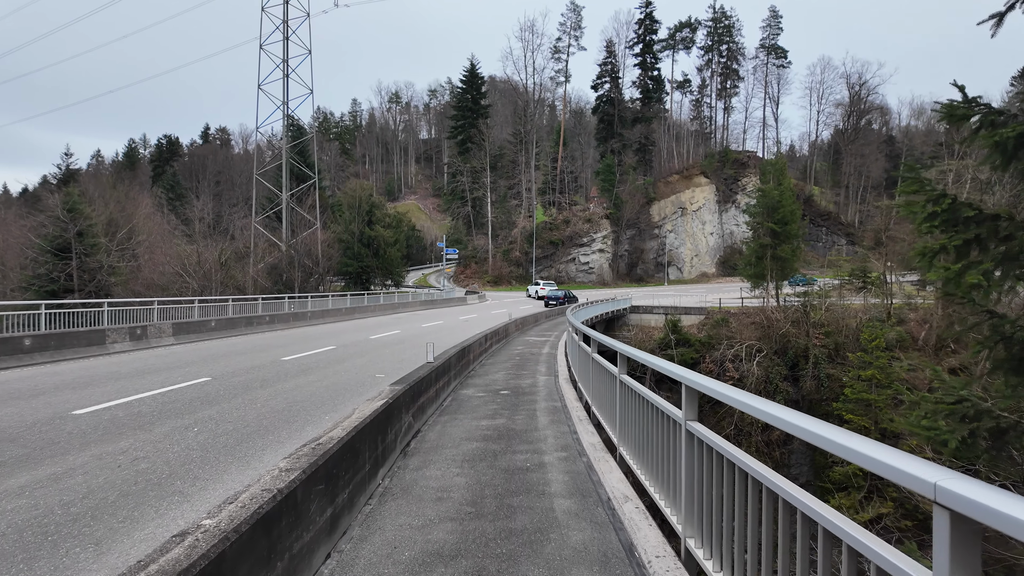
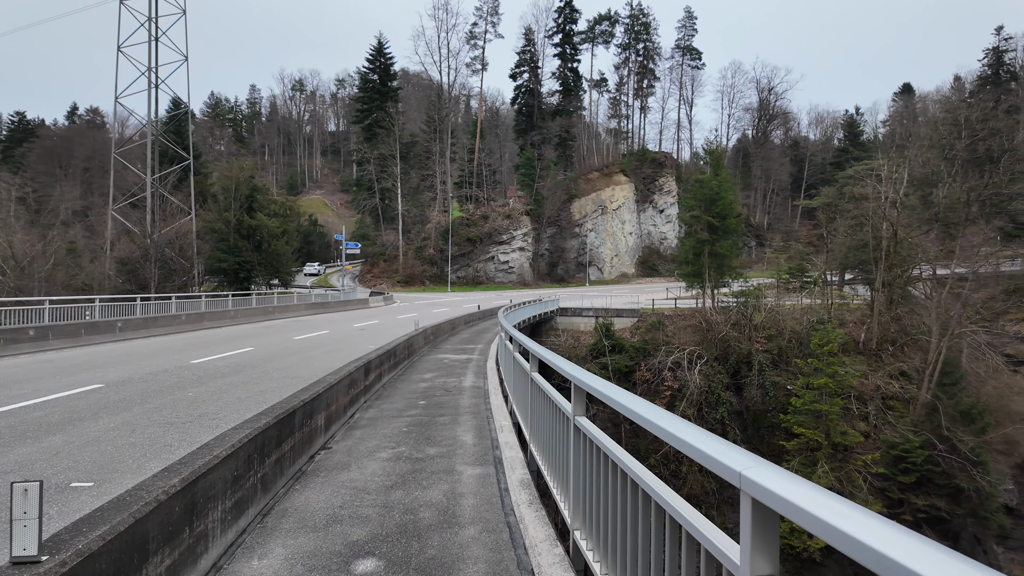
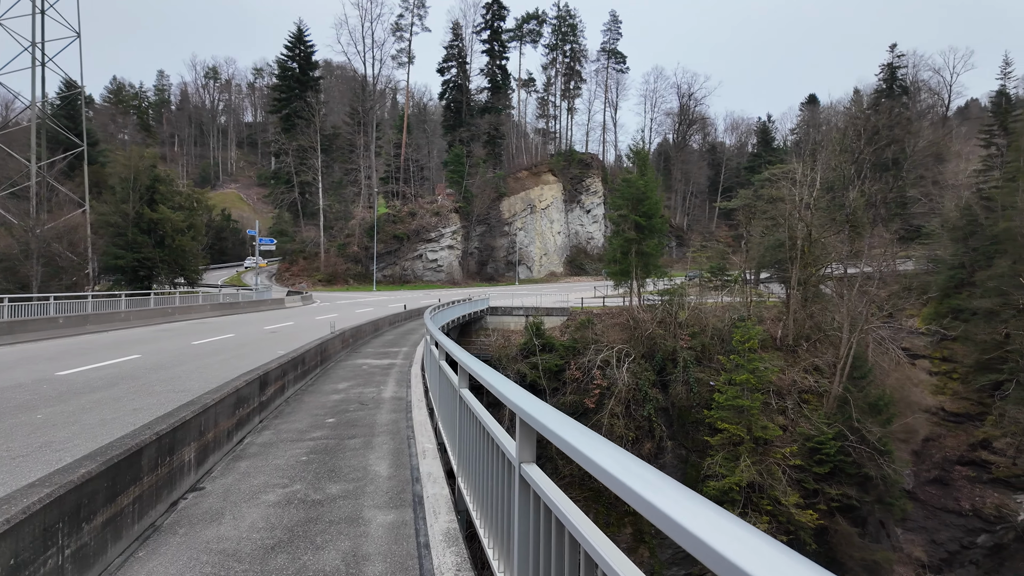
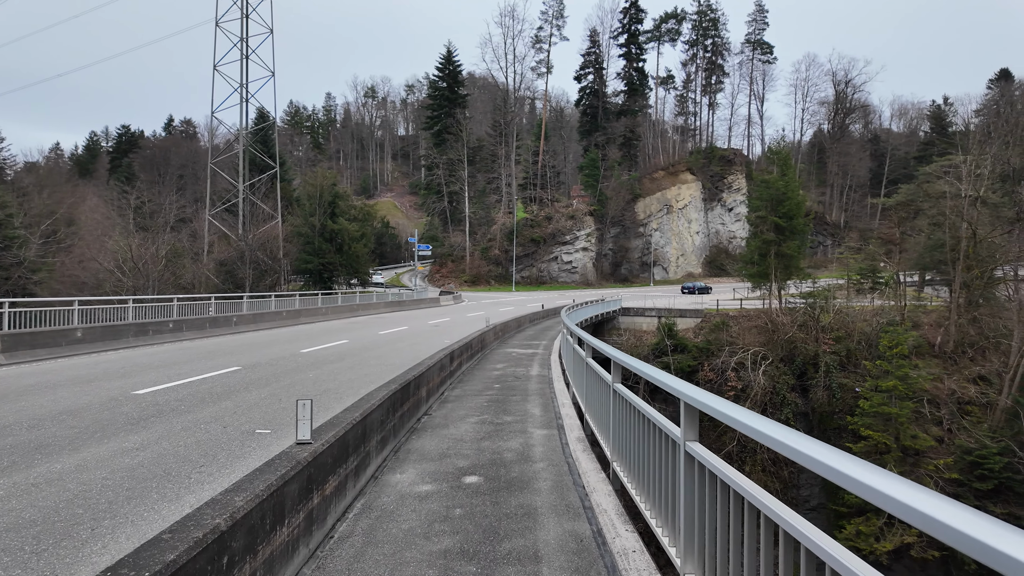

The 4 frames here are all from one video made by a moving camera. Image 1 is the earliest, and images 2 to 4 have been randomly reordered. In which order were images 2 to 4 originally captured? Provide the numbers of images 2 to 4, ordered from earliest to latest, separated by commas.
4, 2, 3
